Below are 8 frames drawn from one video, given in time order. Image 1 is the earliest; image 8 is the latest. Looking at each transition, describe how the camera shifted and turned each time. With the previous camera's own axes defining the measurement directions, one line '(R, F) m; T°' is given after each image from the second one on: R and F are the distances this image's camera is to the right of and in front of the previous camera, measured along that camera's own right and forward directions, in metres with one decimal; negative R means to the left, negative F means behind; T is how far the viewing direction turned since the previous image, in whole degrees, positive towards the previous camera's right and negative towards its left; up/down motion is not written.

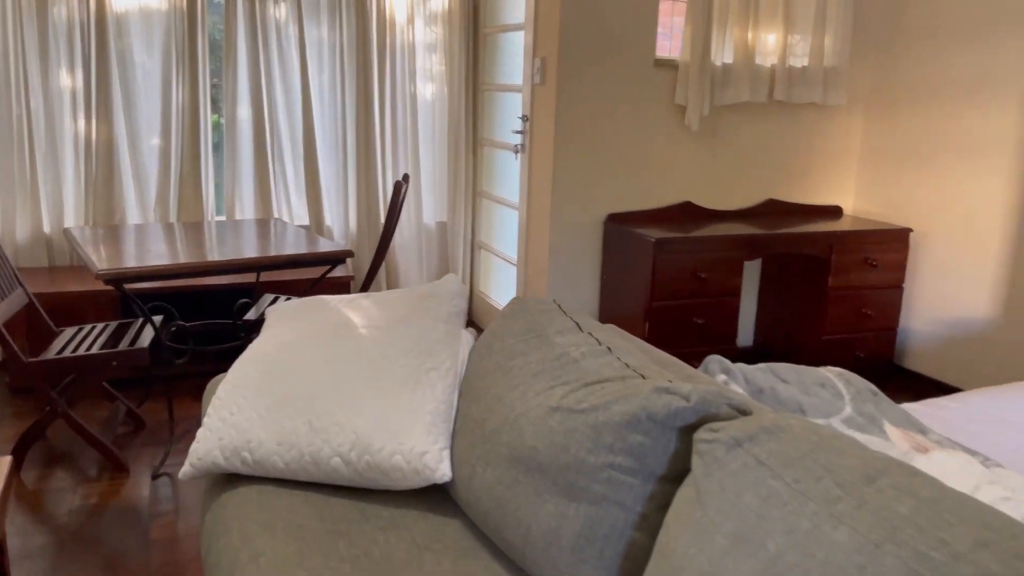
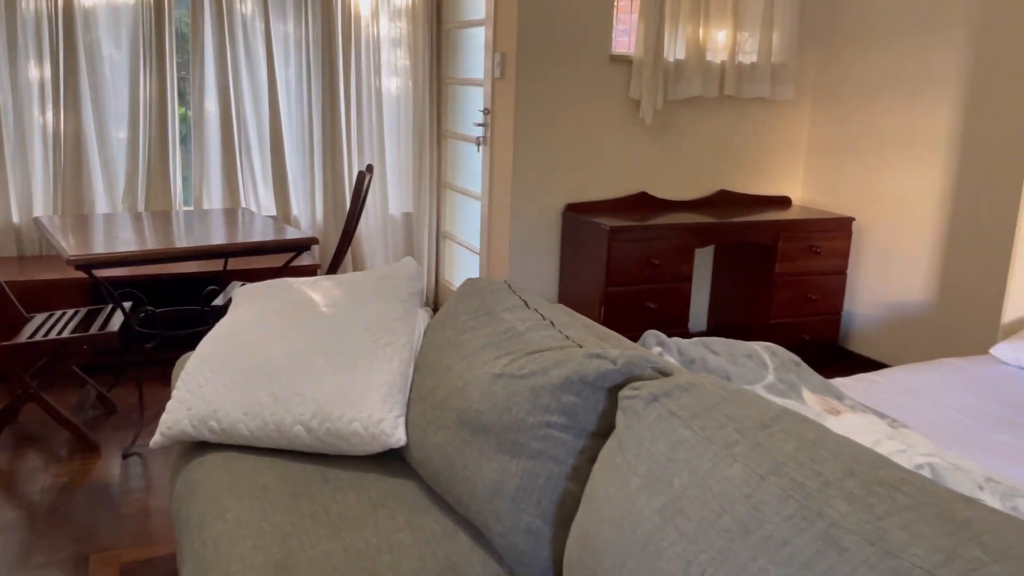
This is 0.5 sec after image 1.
(0.0, -0.1) m; +2°
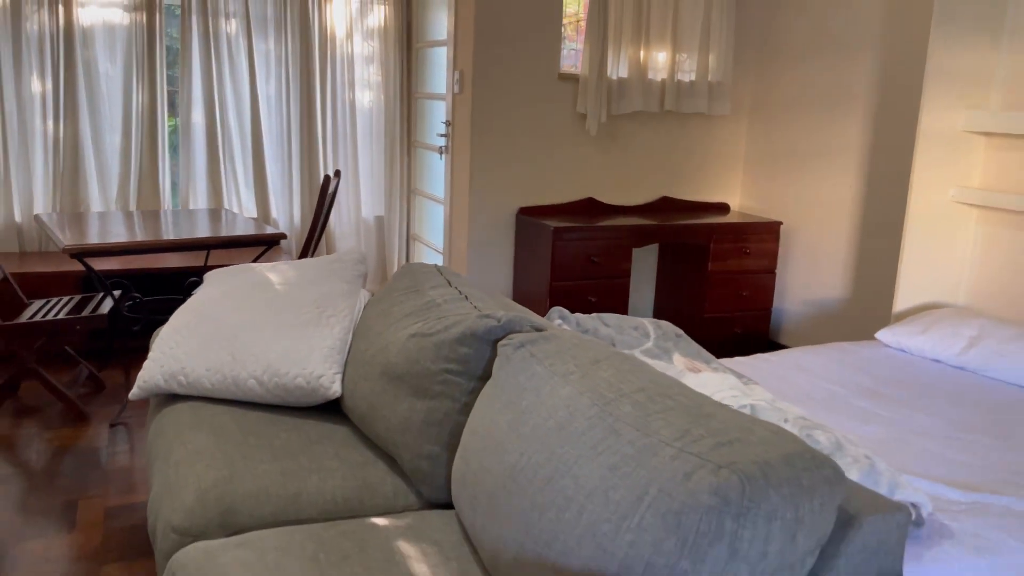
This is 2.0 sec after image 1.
(+0.2, -0.3) m; 0°
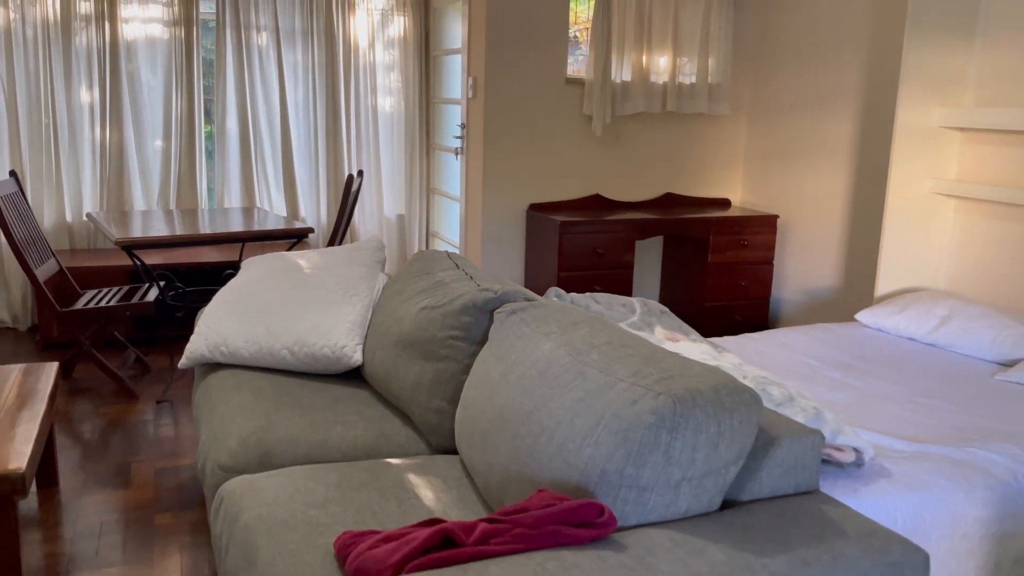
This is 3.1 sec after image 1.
(+0.1, -0.3) m; -2°
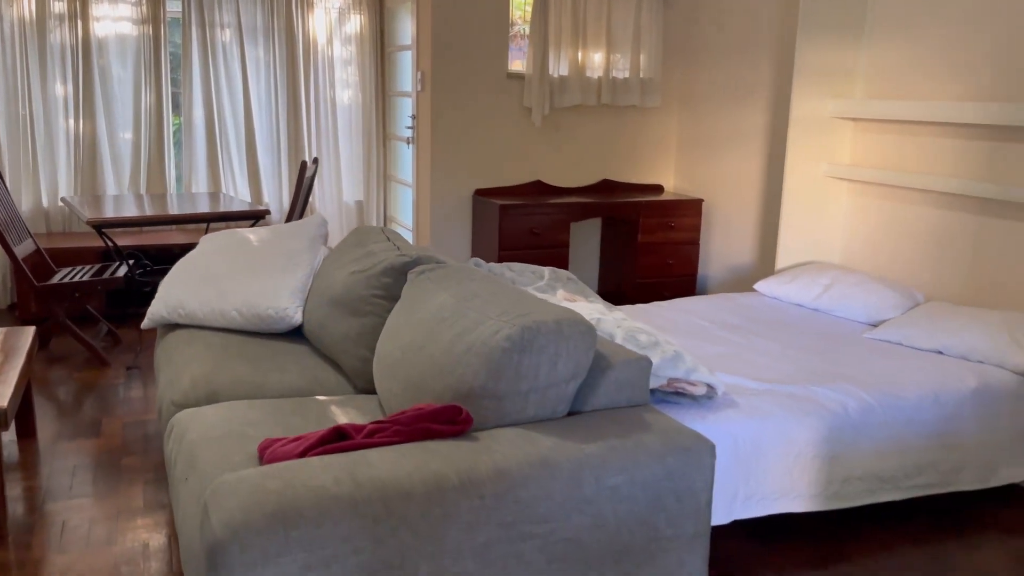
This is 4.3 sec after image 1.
(+0.2, -0.4) m; +1°
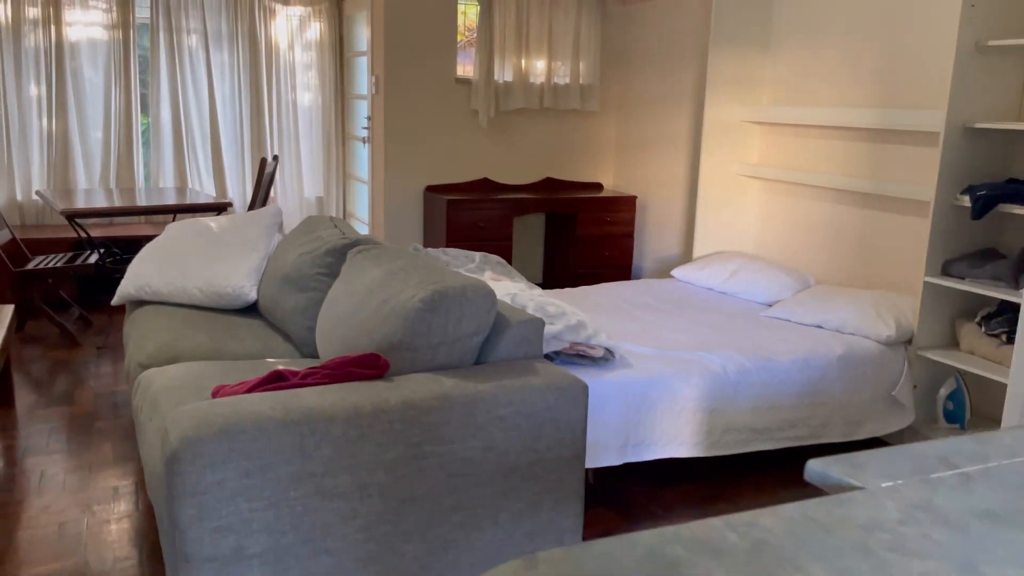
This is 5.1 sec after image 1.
(+0.2, -0.4) m; +2°
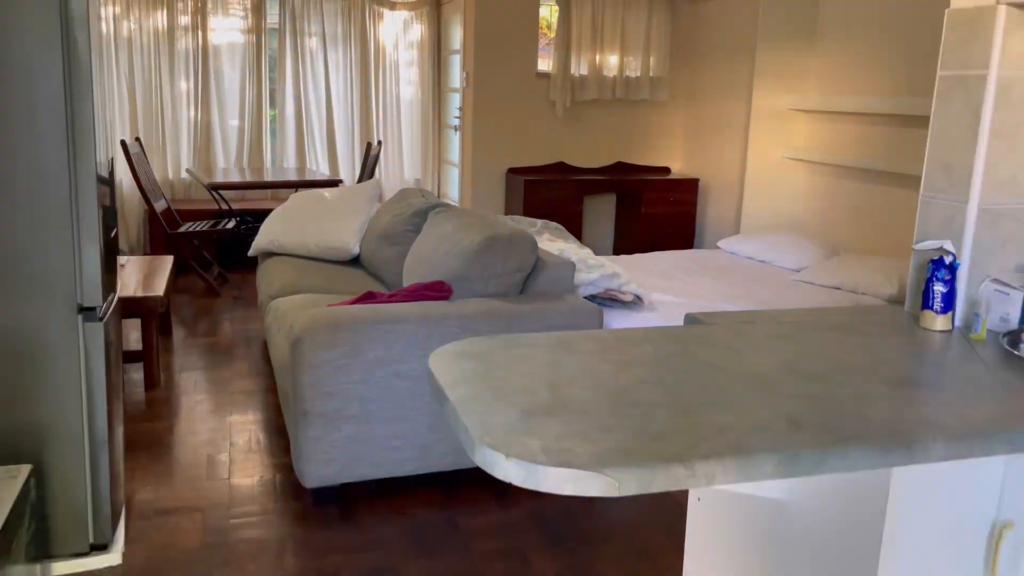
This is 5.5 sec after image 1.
(+0.2, -0.6) m; -7°
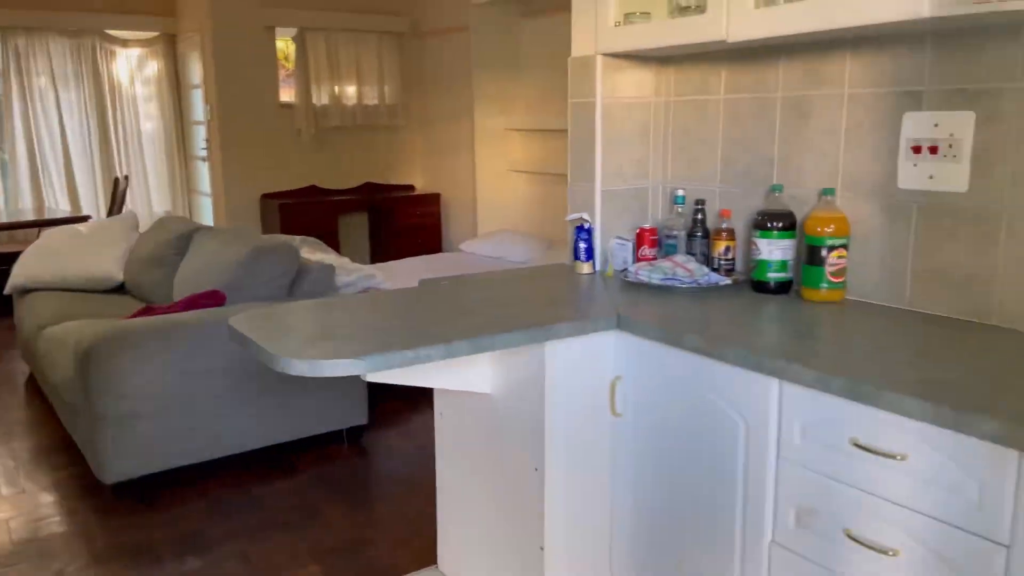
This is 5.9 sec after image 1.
(0.0, -0.6) m; +17°
